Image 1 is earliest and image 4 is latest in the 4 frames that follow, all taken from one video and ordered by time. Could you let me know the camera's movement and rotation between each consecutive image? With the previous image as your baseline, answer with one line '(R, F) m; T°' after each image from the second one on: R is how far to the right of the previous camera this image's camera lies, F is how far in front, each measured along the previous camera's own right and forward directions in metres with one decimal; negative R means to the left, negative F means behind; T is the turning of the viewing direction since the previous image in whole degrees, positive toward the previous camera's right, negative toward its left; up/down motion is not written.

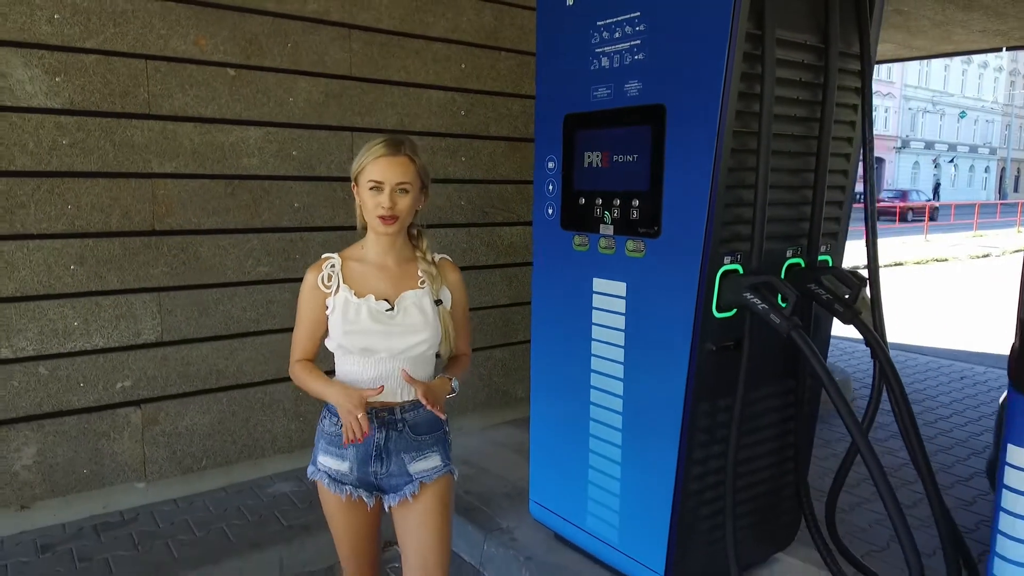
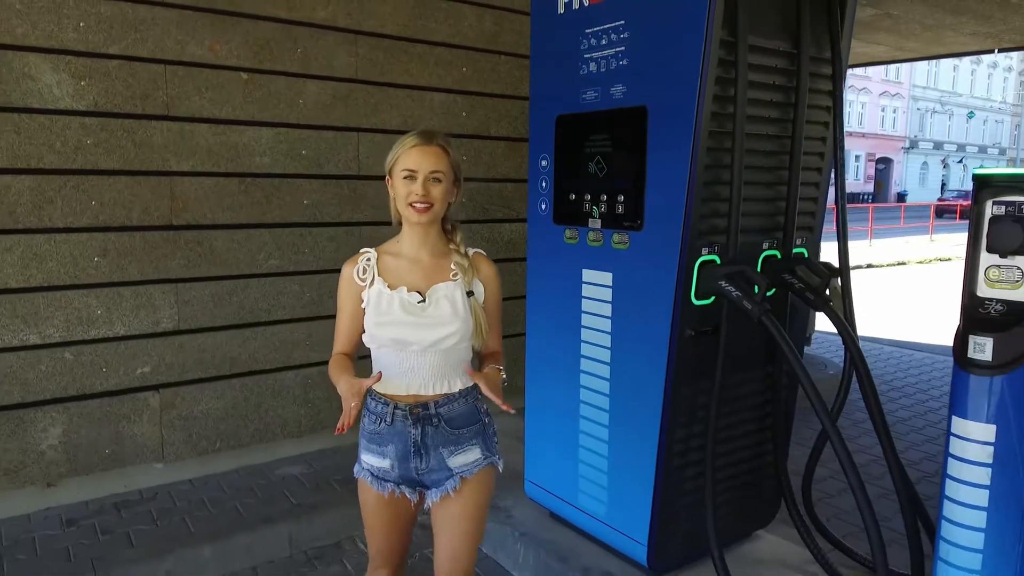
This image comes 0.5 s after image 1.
(+0.1, -0.2) m; -1°
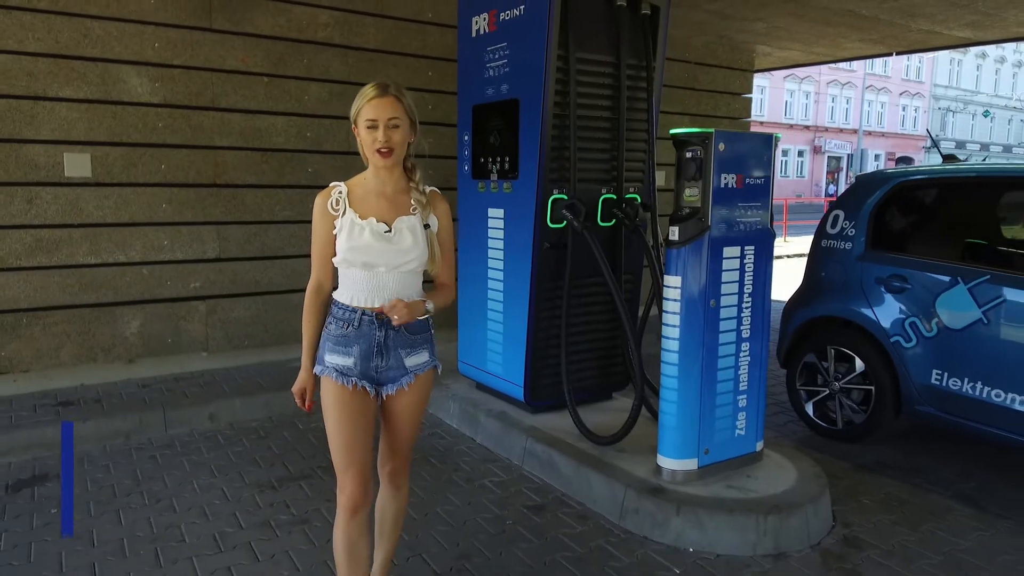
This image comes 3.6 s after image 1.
(+0.6, -1.4) m; -2°
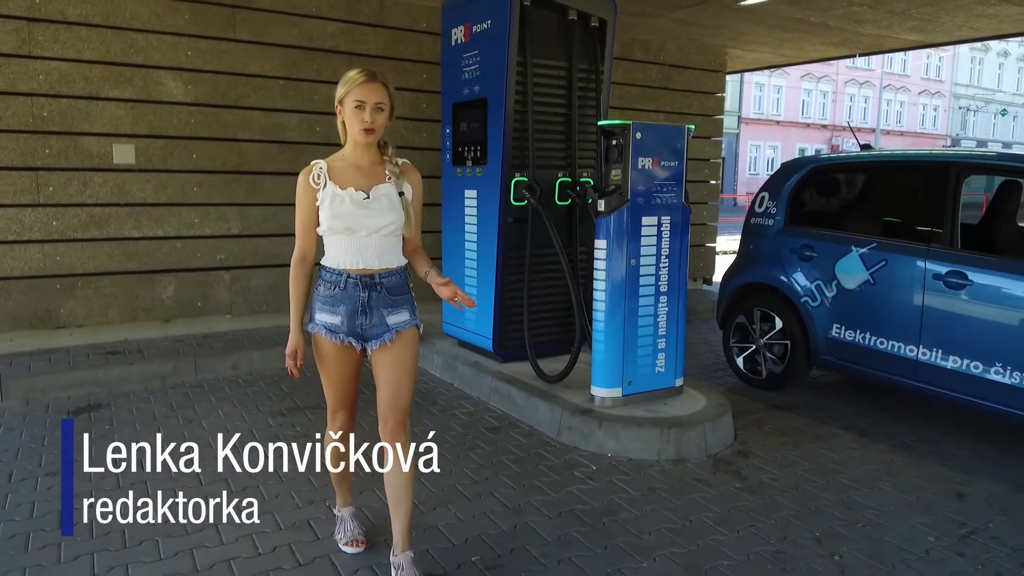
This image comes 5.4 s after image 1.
(+0.3, -0.8) m; -2°
